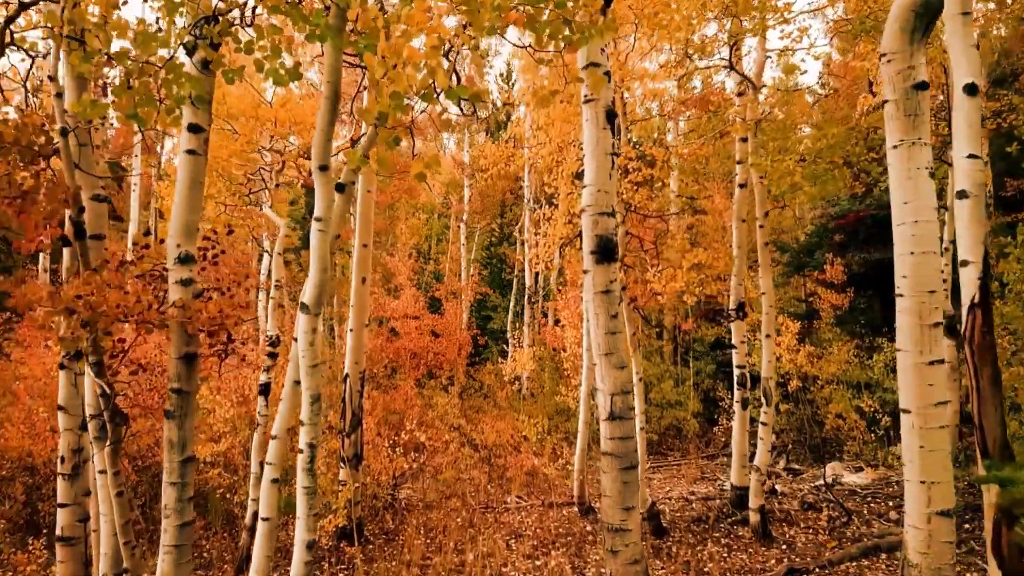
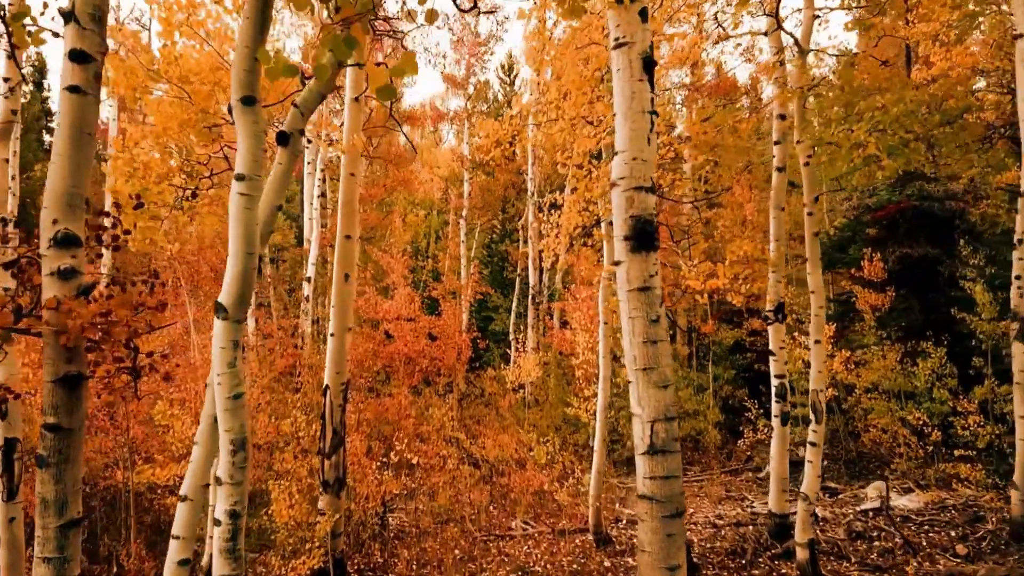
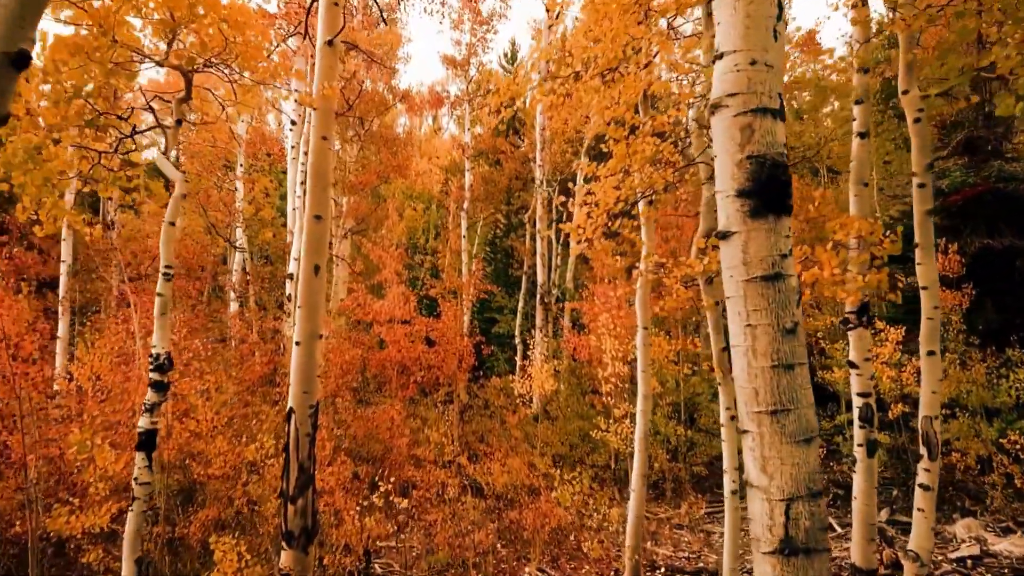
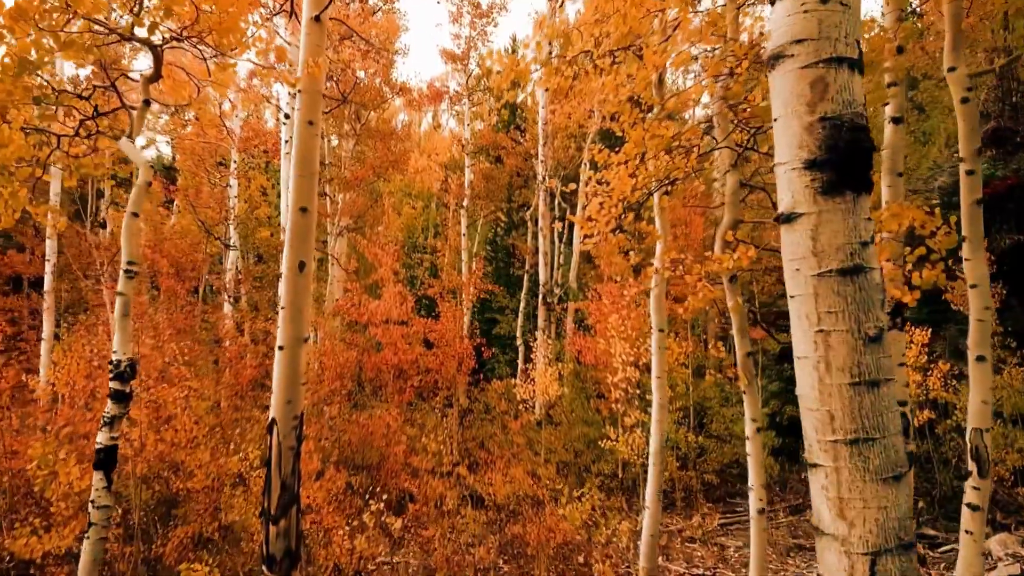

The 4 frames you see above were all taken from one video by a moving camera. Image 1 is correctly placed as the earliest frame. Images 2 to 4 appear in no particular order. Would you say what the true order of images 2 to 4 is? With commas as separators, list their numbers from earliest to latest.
2, 3, 4
